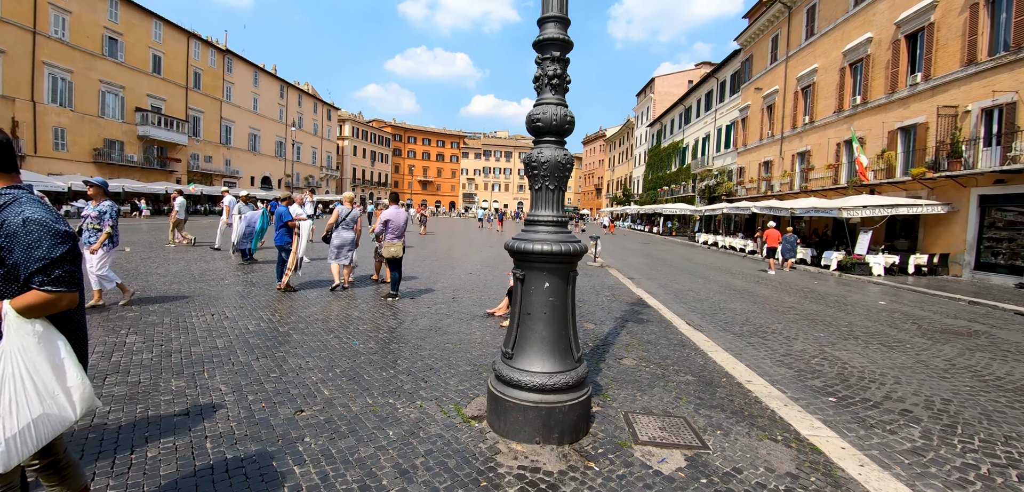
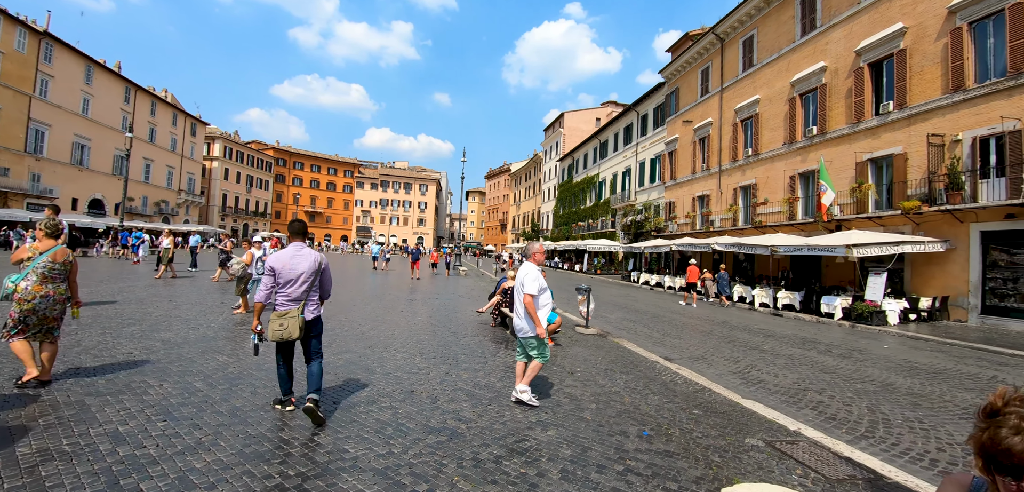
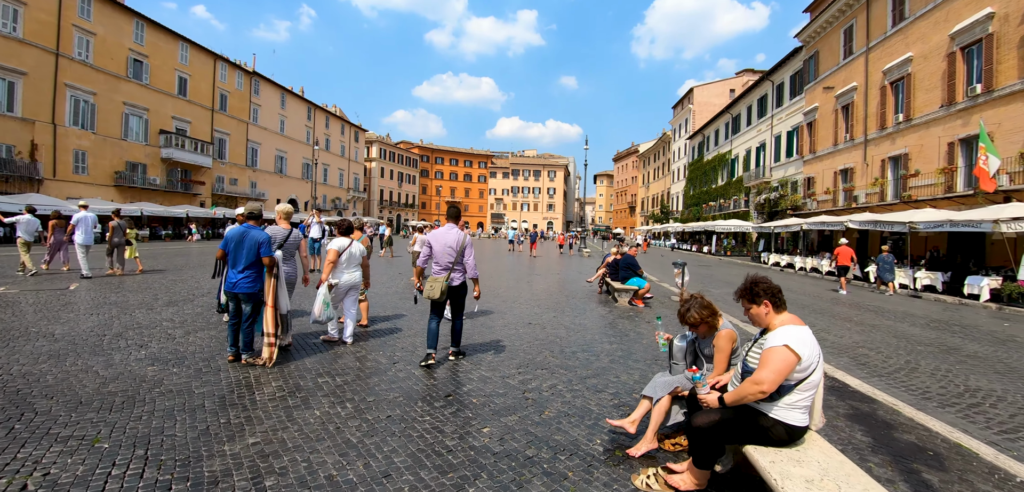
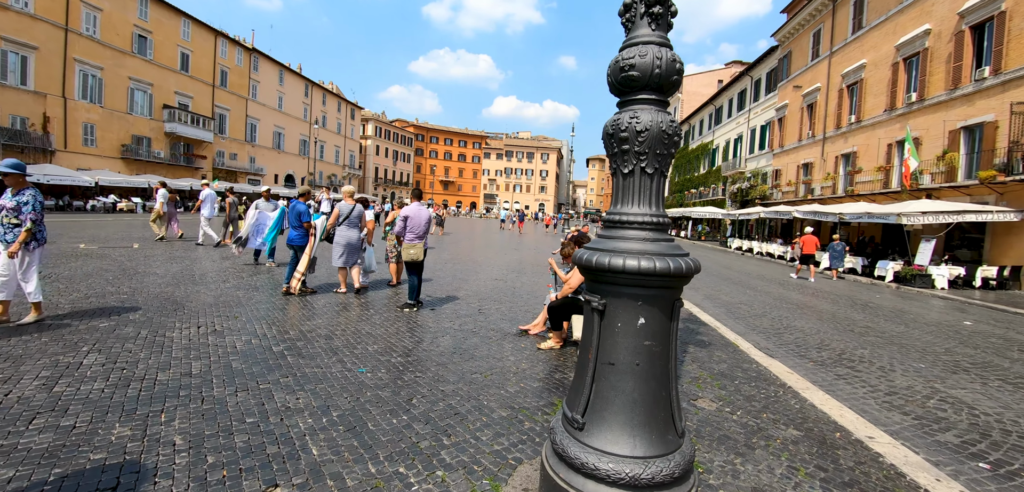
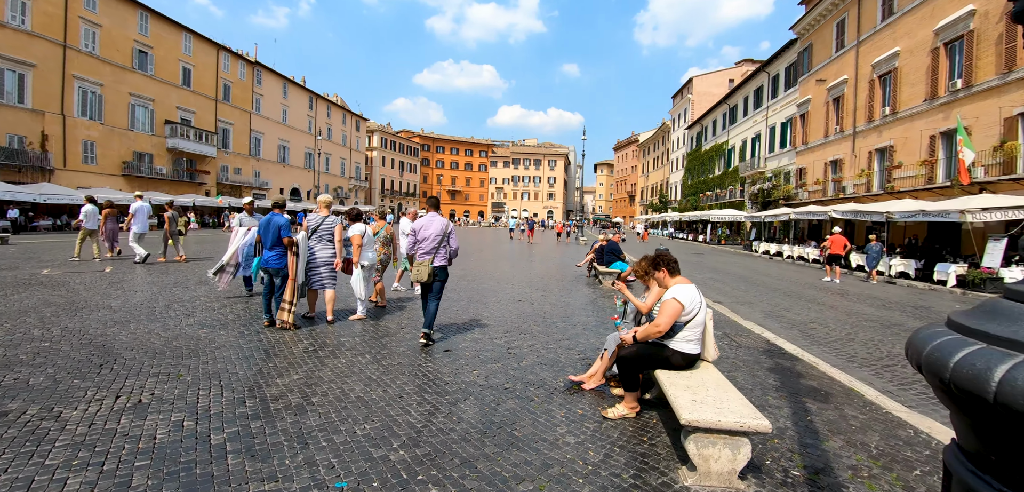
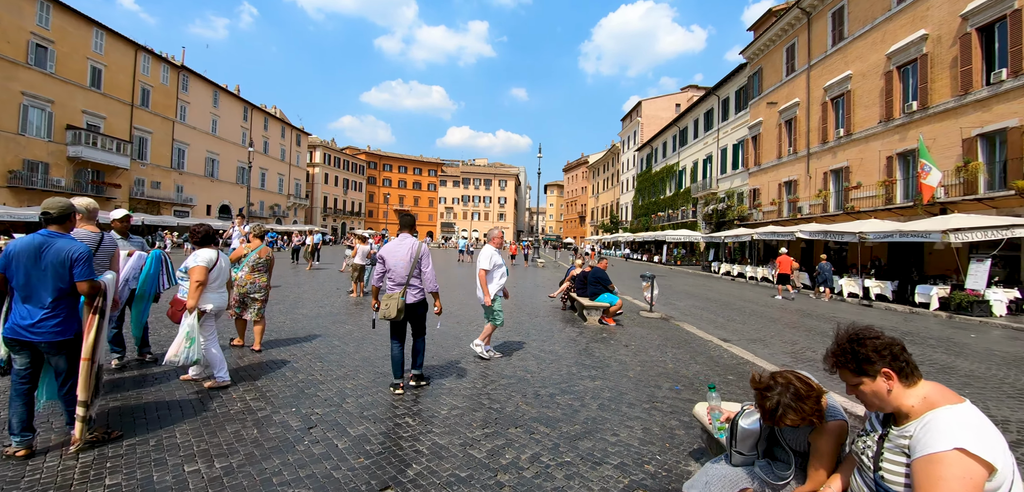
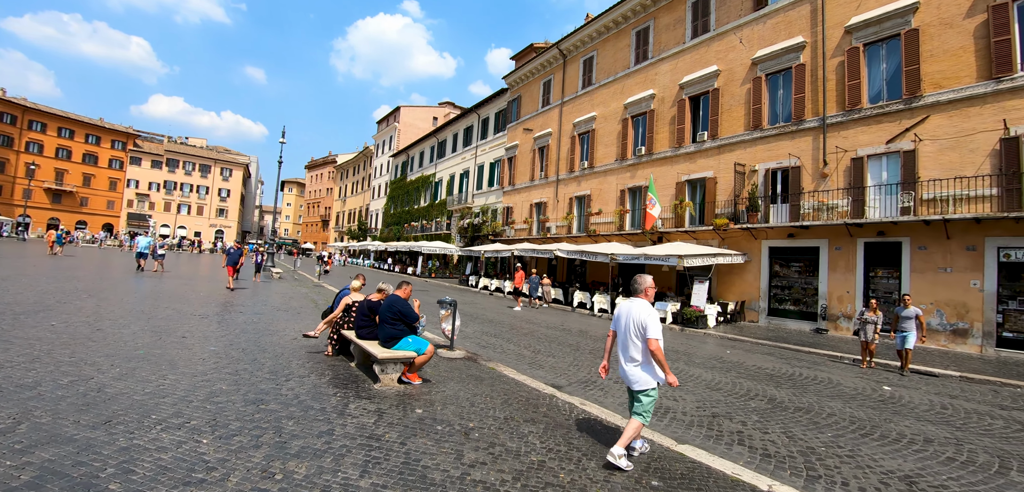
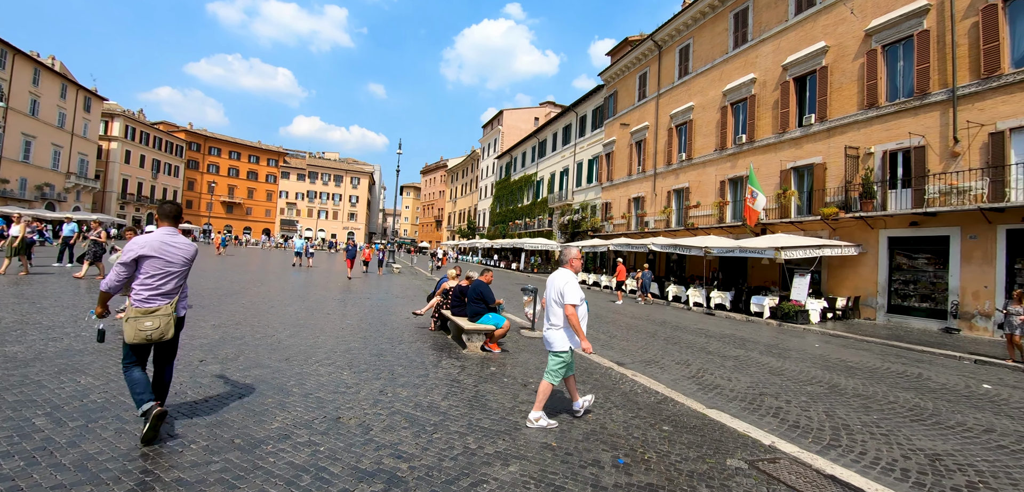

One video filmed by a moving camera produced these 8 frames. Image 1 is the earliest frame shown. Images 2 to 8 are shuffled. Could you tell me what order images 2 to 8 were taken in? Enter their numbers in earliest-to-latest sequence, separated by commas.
4, 5, 3, 6, 2, 8, 7
